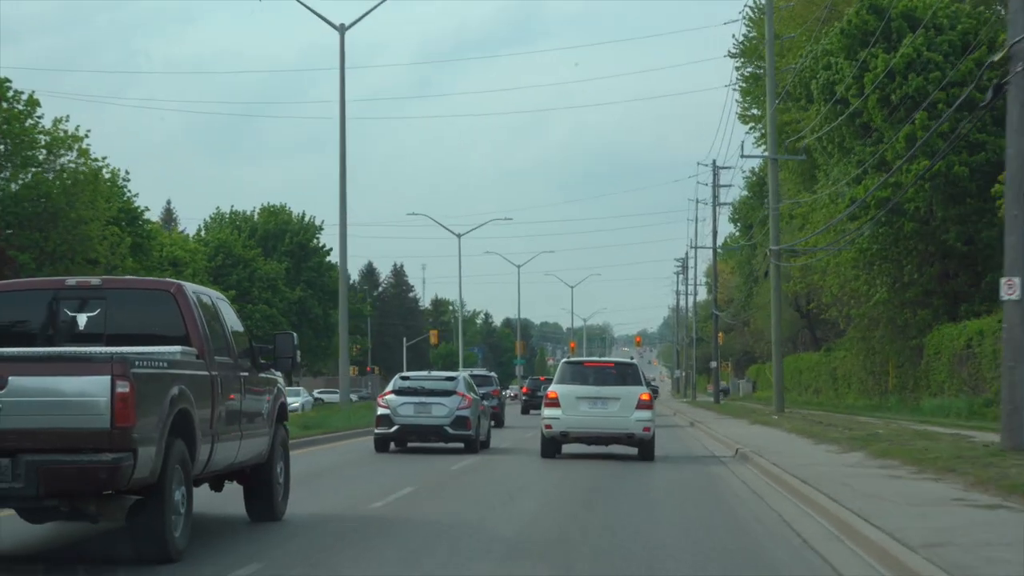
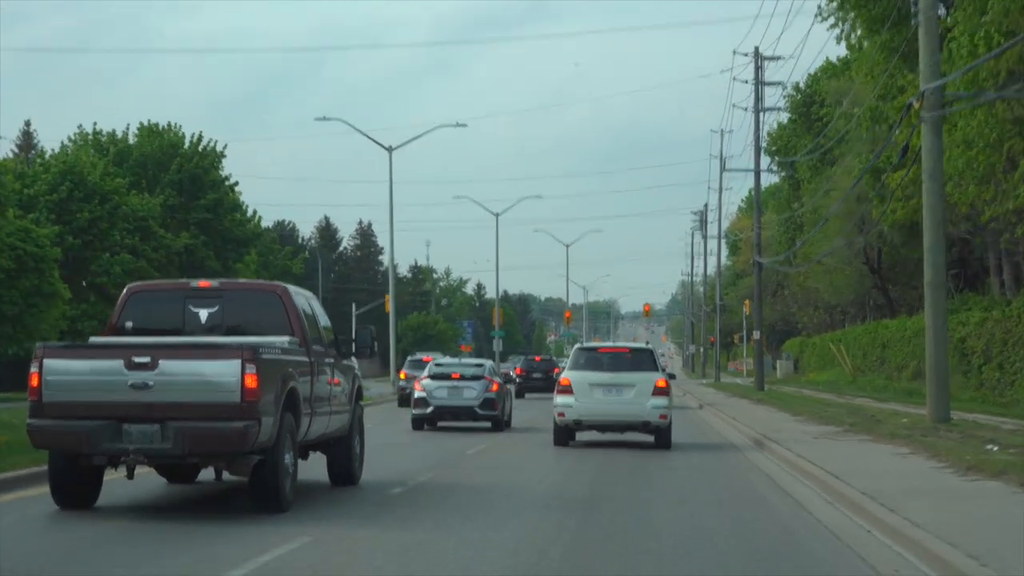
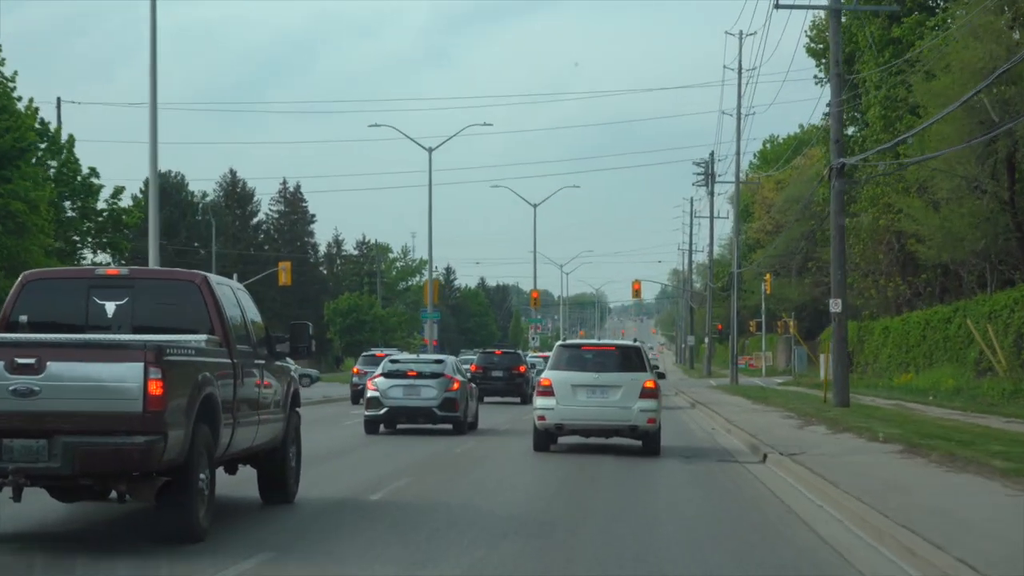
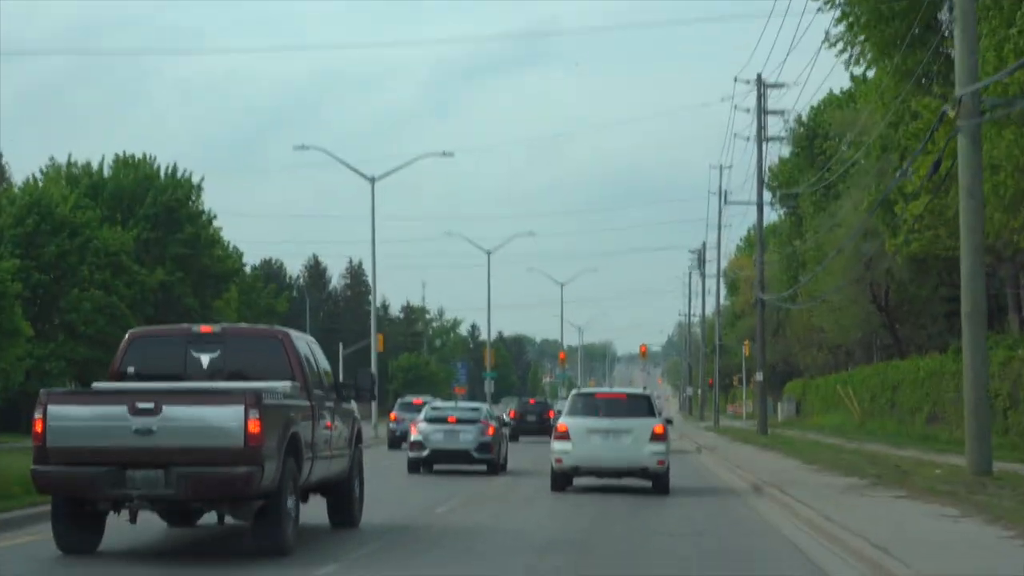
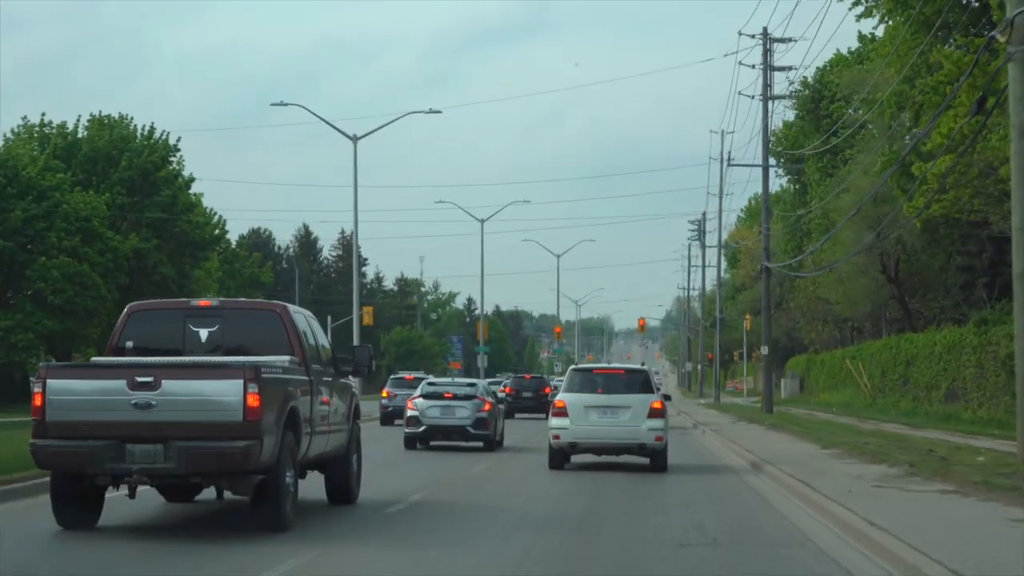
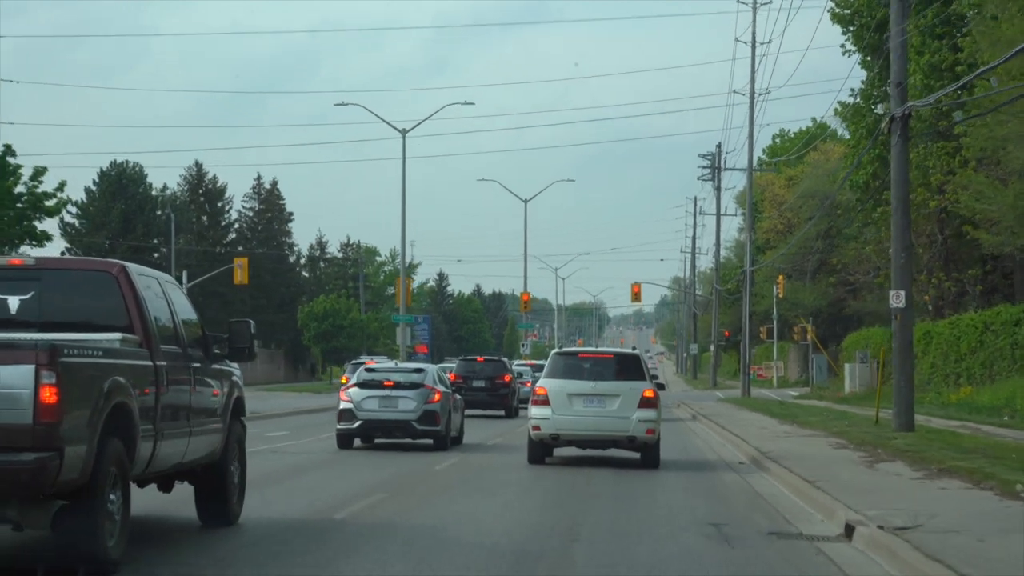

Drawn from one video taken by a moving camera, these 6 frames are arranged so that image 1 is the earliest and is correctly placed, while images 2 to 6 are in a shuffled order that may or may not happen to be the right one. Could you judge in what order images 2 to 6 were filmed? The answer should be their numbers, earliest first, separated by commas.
2, 4, 5, 3, 6
